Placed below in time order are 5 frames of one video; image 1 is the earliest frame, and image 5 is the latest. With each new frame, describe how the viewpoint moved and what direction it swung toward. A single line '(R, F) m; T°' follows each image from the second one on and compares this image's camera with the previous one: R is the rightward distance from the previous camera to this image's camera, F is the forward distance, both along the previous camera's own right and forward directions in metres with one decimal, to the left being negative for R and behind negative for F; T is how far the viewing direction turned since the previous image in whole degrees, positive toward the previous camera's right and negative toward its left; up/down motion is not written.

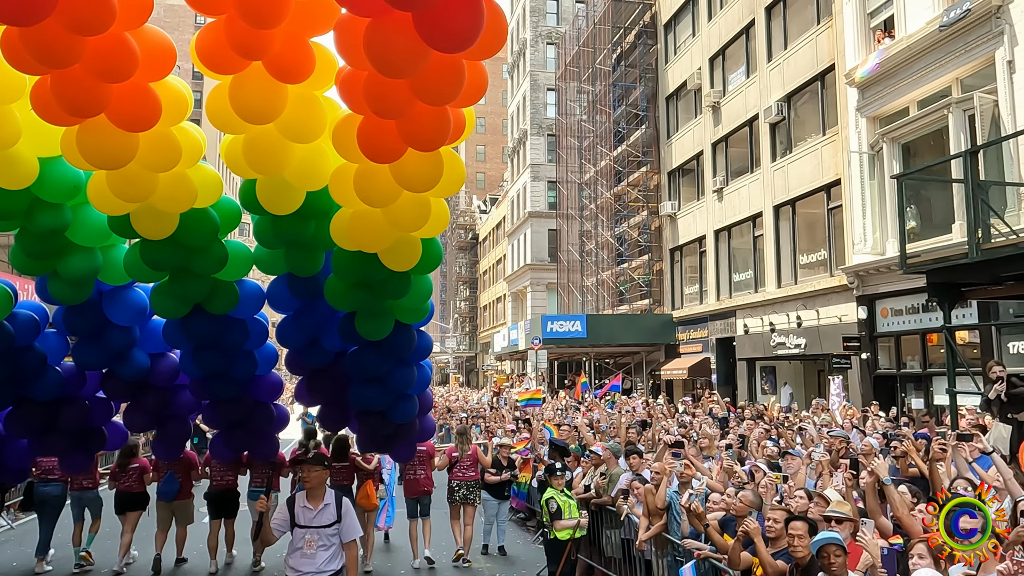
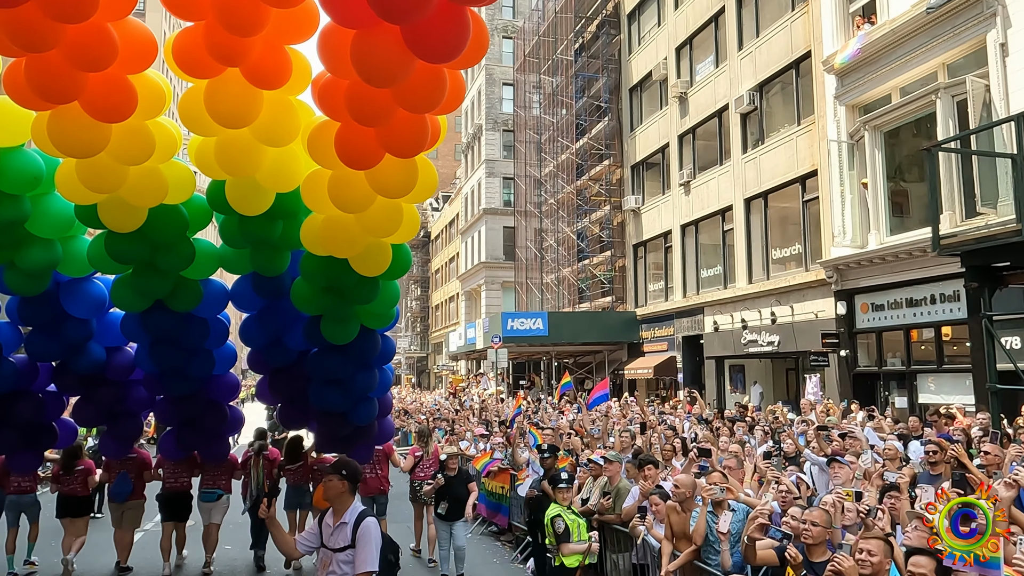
(-0.3, +1.2) m; +4°
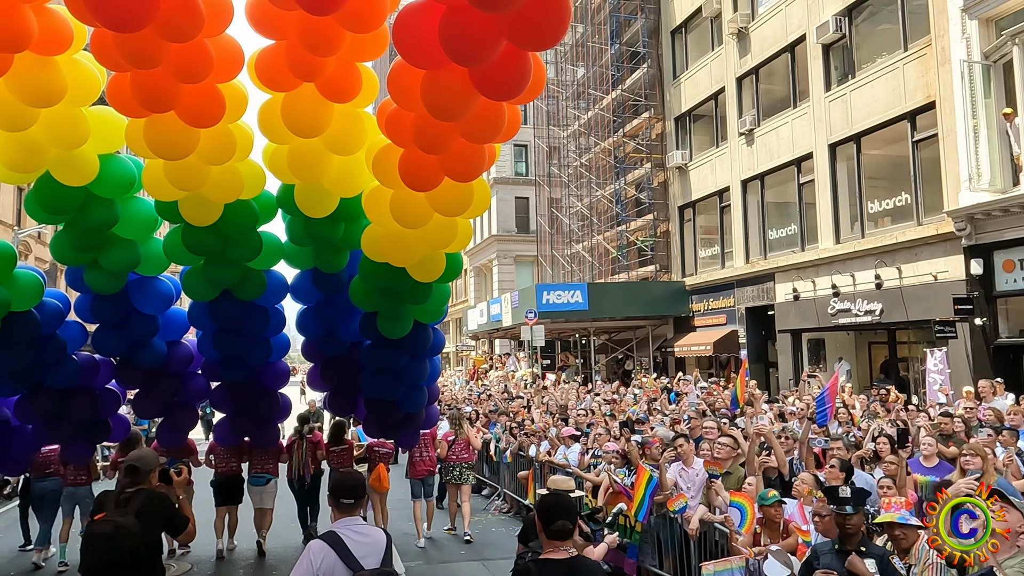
(-1.2, +3.1) m; 0°
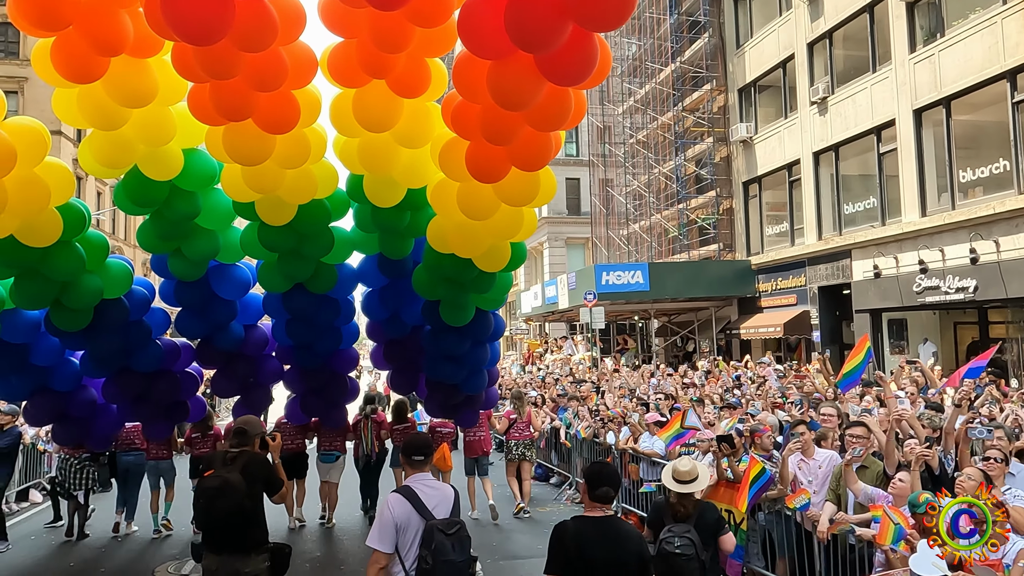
(-0.4, +0.7) m; -3°
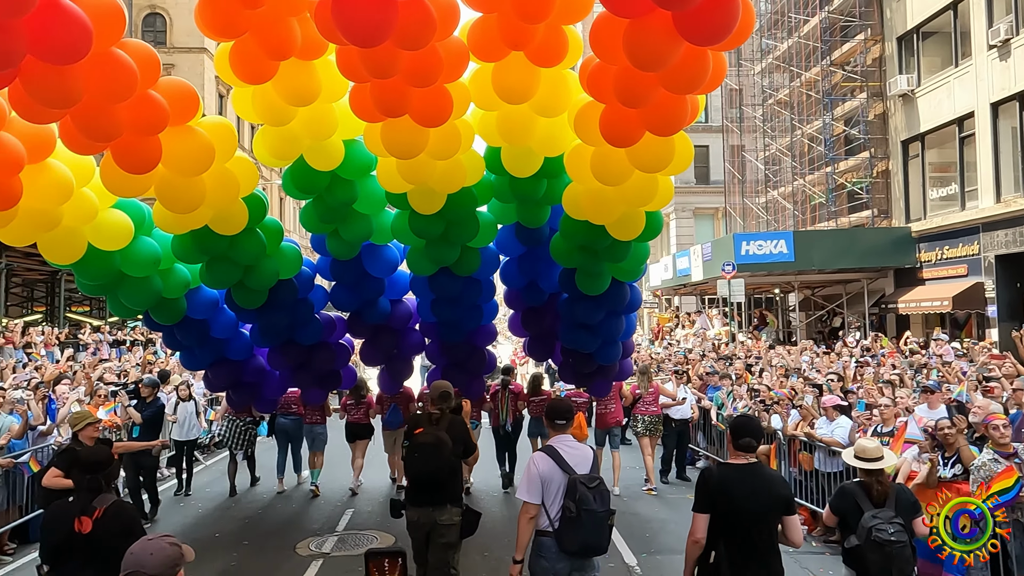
(-0.3, +0.7) m; -9°
